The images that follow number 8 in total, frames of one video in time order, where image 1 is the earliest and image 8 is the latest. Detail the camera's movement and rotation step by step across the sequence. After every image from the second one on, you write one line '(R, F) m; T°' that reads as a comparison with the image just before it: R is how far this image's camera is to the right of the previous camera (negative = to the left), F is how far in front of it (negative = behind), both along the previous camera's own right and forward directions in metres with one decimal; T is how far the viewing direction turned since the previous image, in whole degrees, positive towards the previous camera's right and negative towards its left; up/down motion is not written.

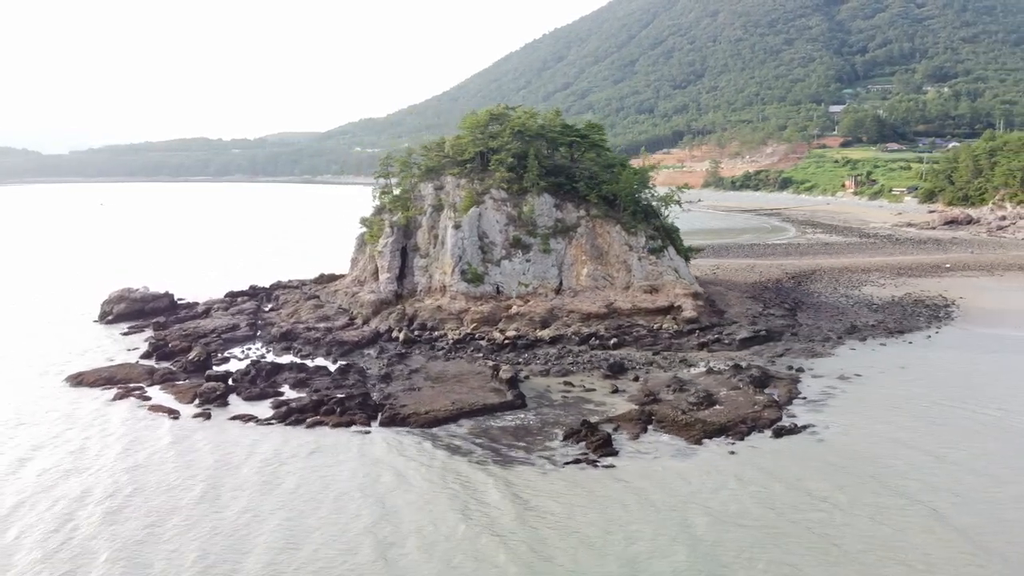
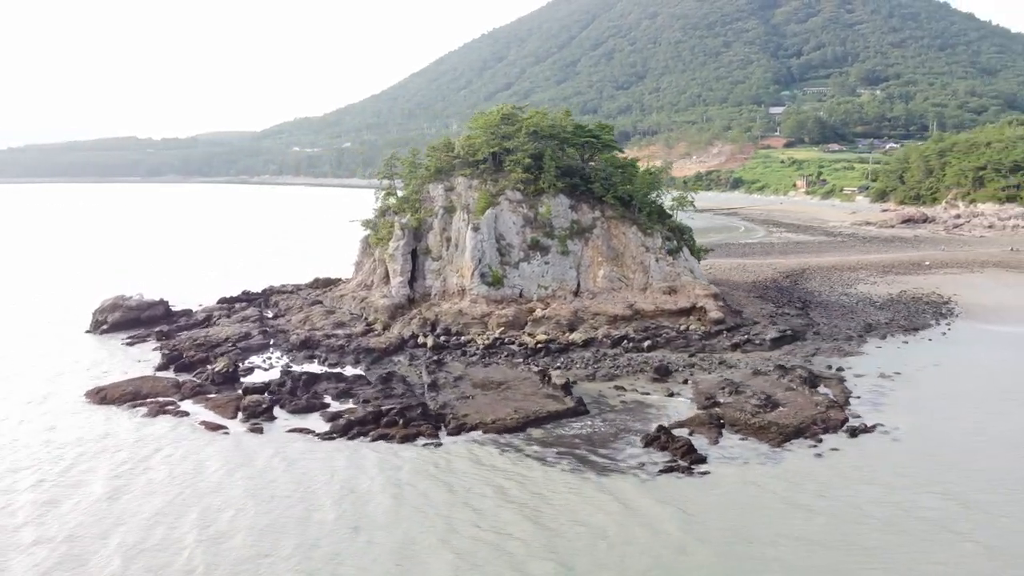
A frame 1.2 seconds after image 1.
(-3.3, +0.6) m; +5°
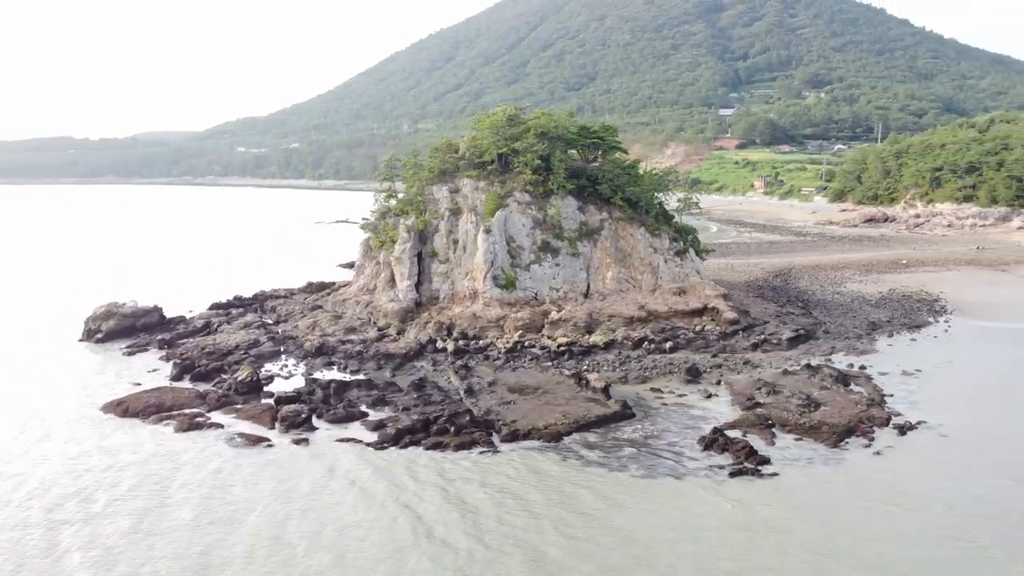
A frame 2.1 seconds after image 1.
(-2.6, +0.4) m; +4°
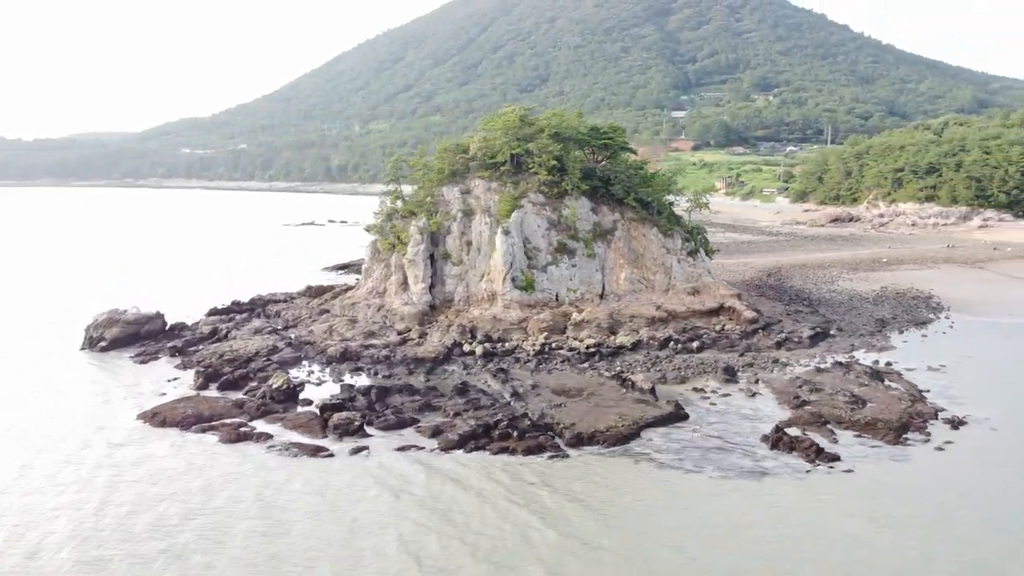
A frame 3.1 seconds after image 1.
(-2.7, +0.4) m; +4°
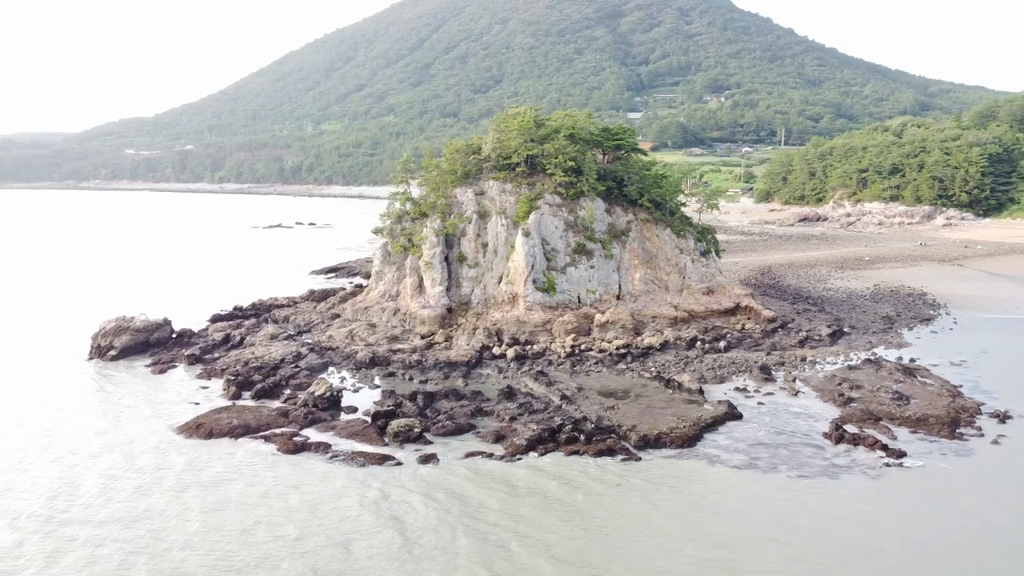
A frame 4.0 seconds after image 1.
(-2.7, +0.3) m; +4°
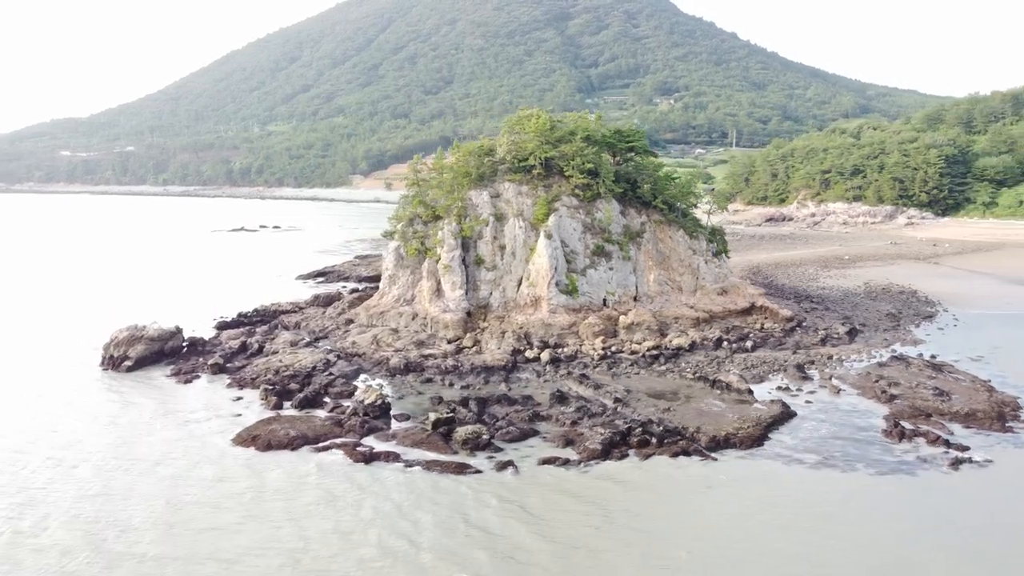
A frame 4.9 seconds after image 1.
(-2.9, +0.3) m; +4°
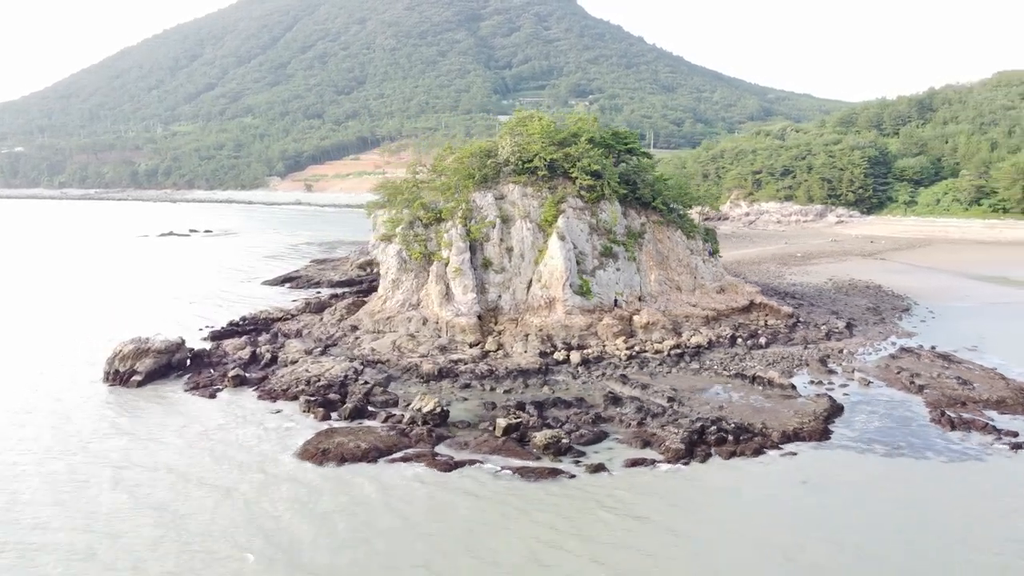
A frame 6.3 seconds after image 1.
(-4.0, +0.4) m; +7°
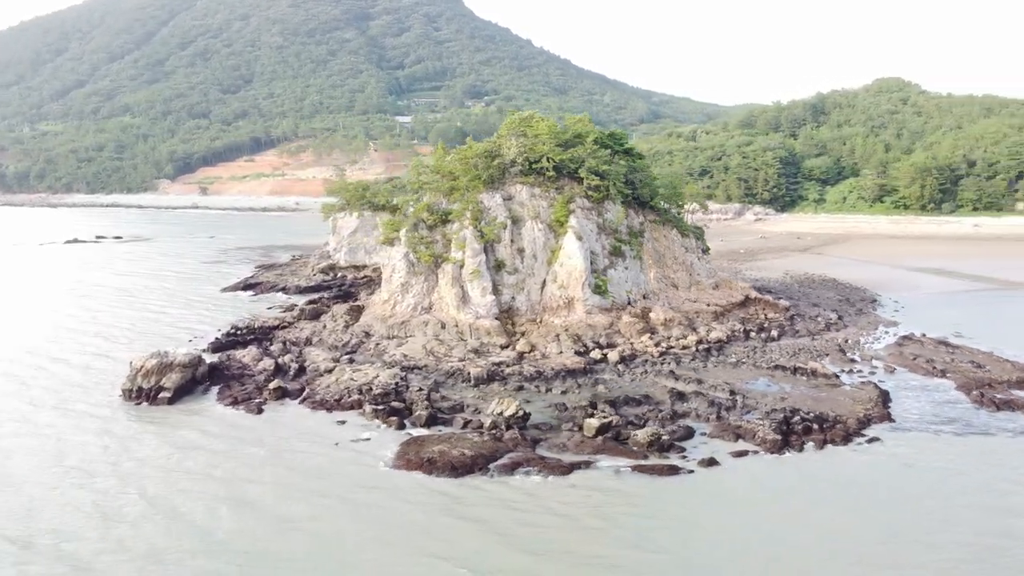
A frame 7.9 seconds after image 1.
(-5.1, +0.5) m; +8°
